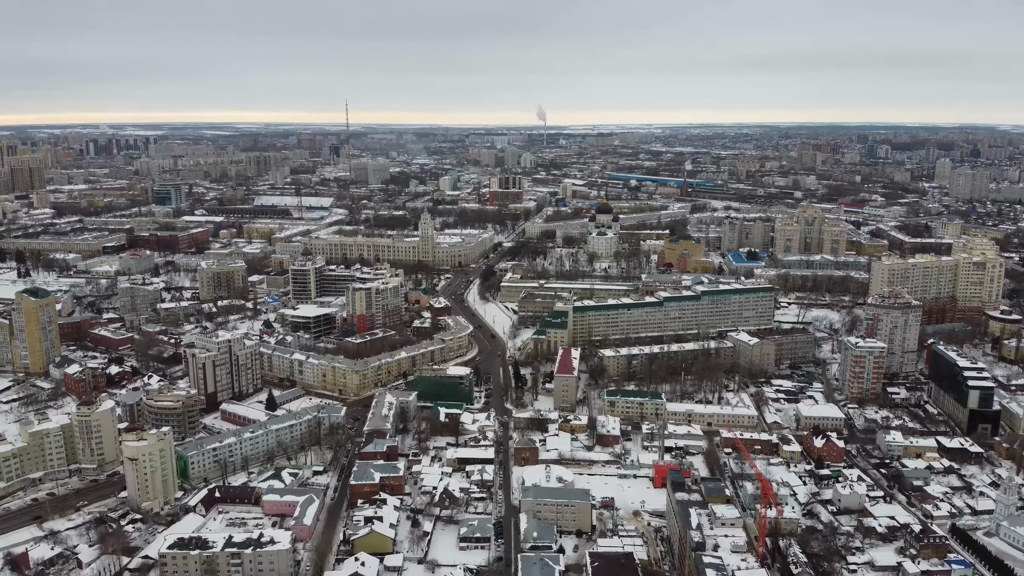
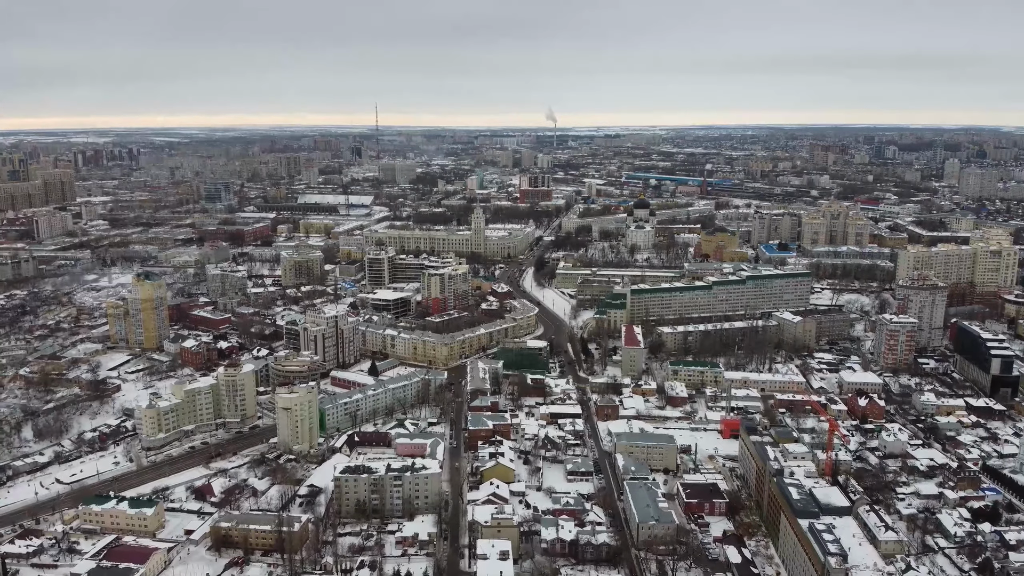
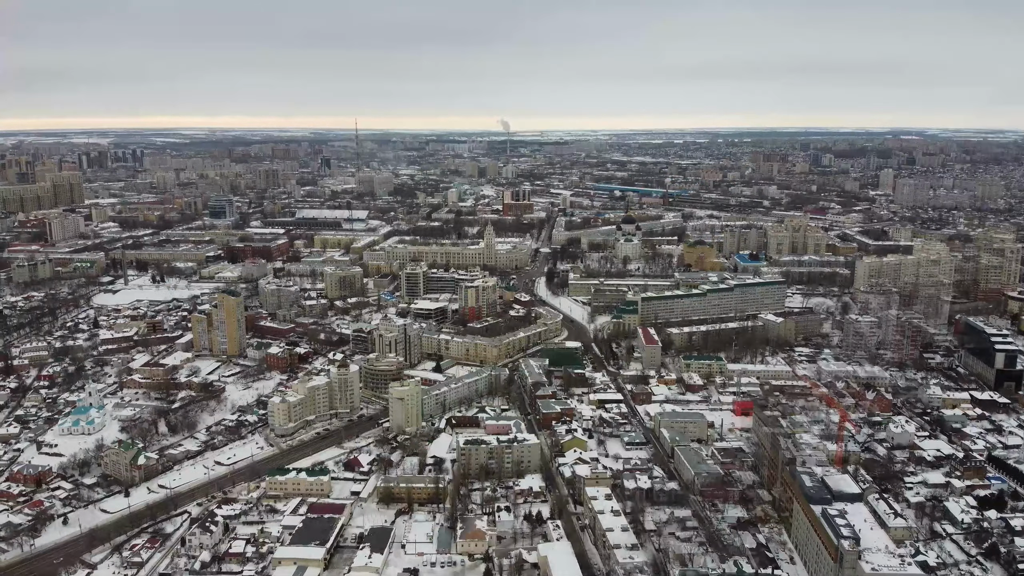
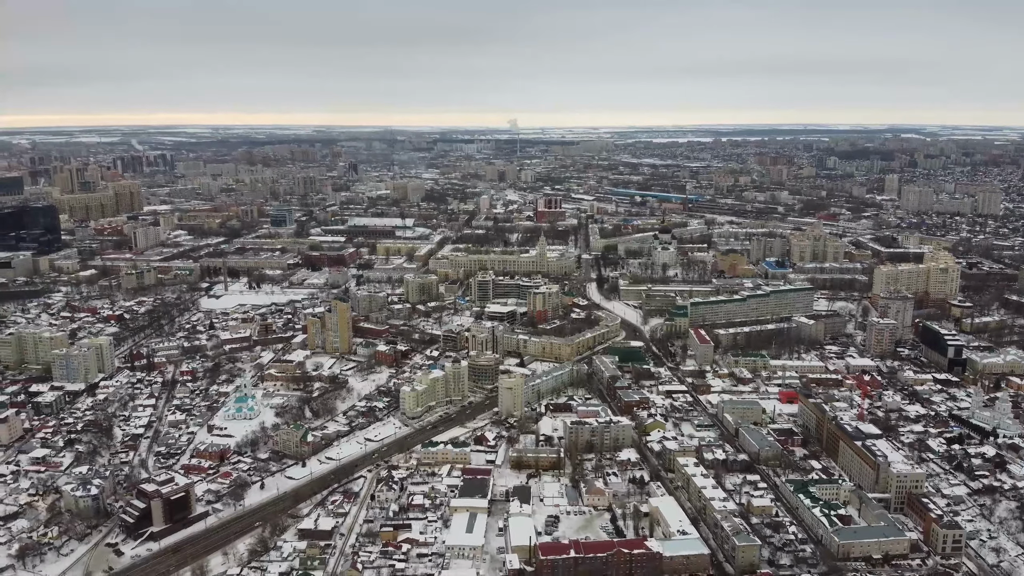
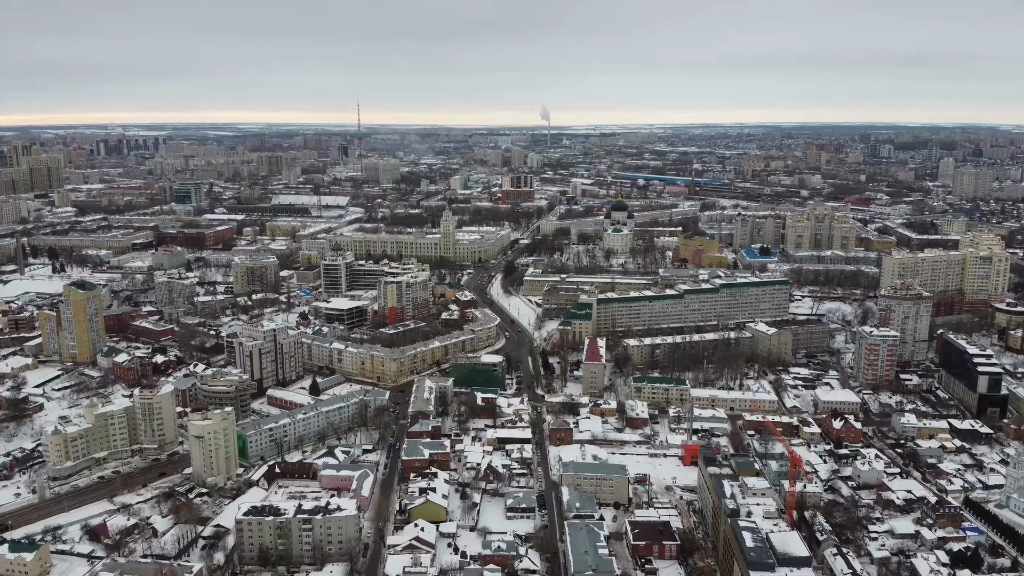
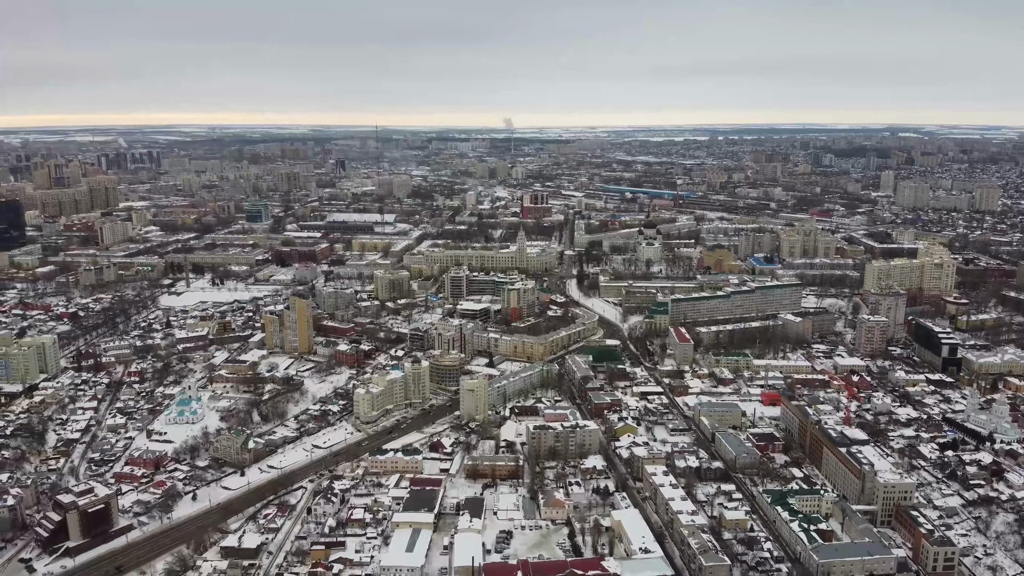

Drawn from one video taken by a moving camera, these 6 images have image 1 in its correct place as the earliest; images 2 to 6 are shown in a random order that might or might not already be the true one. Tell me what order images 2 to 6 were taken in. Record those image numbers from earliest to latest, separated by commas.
5, 2, 3, 6, 4
